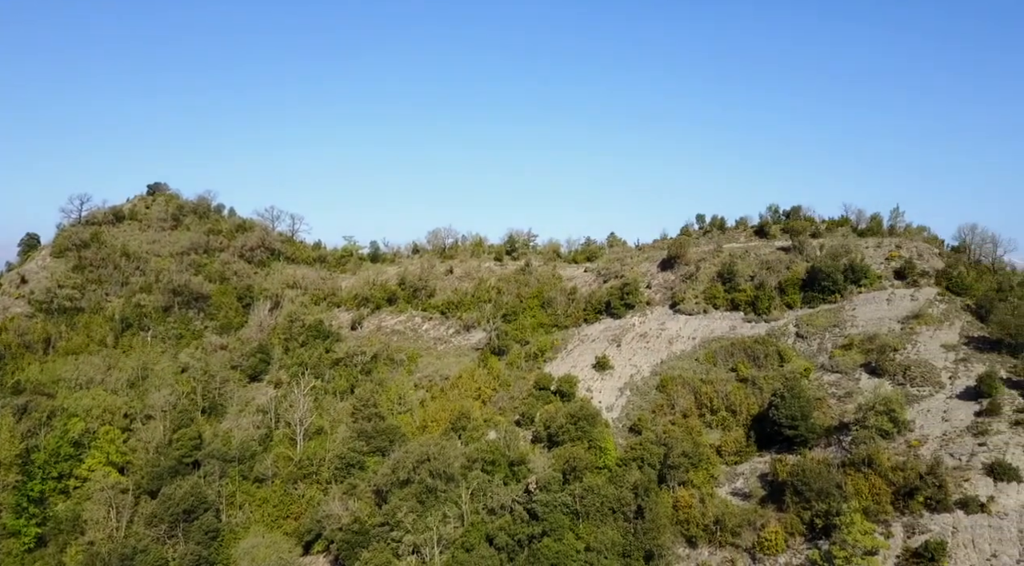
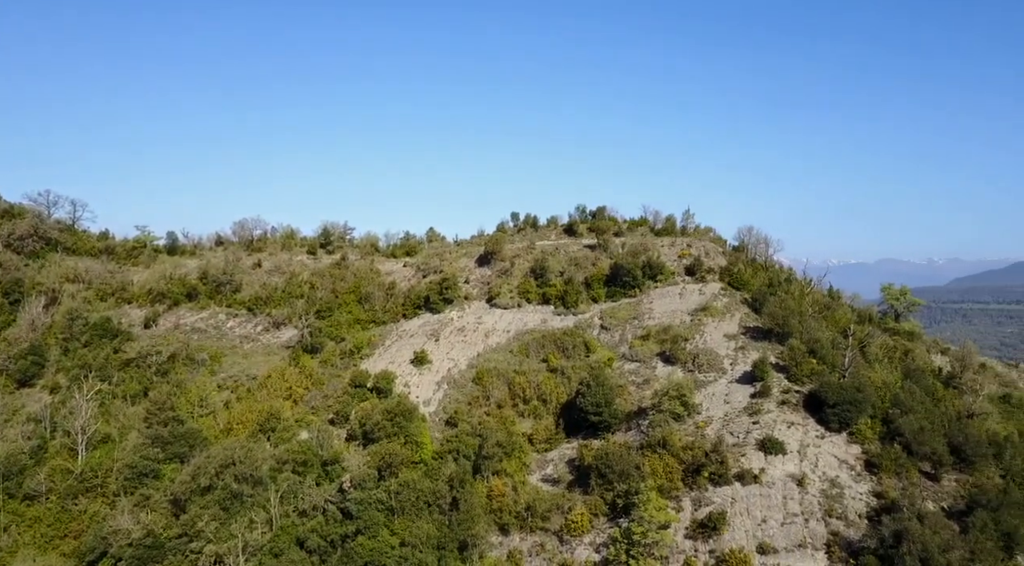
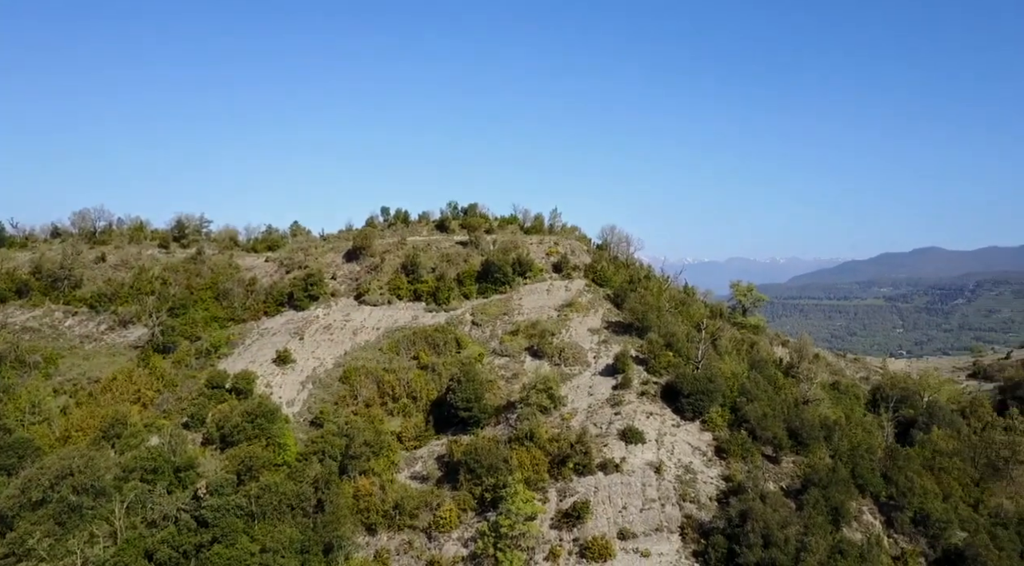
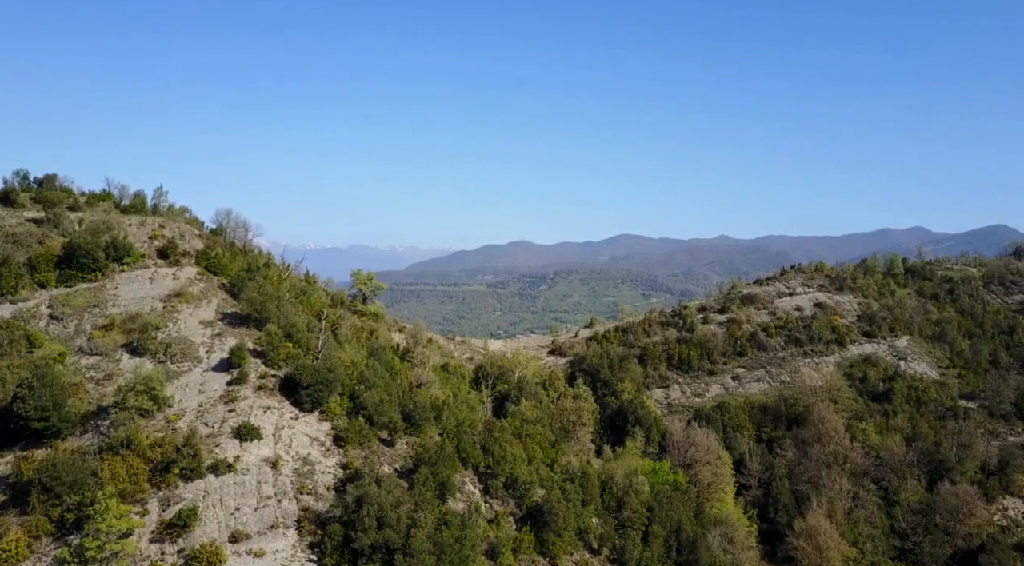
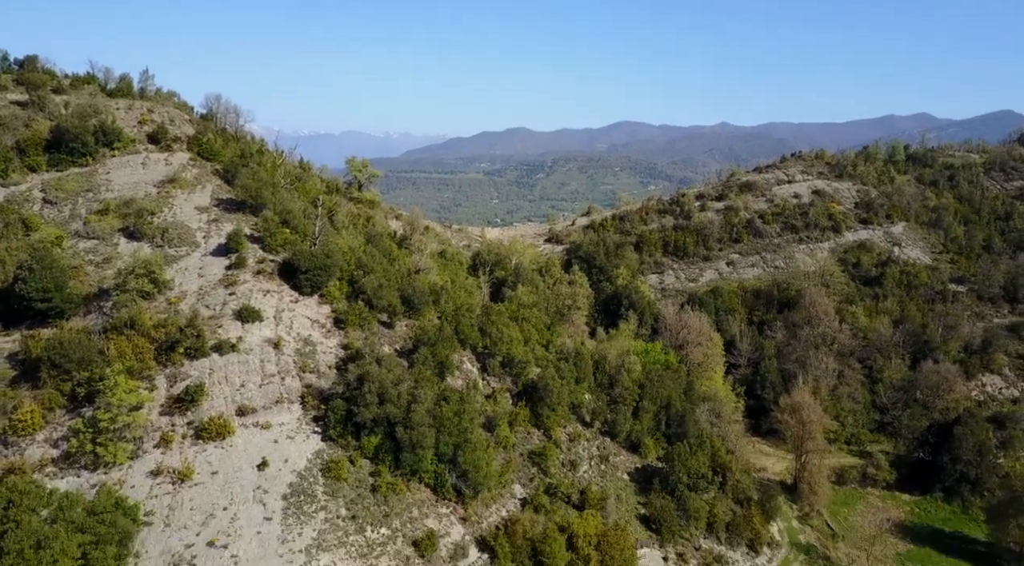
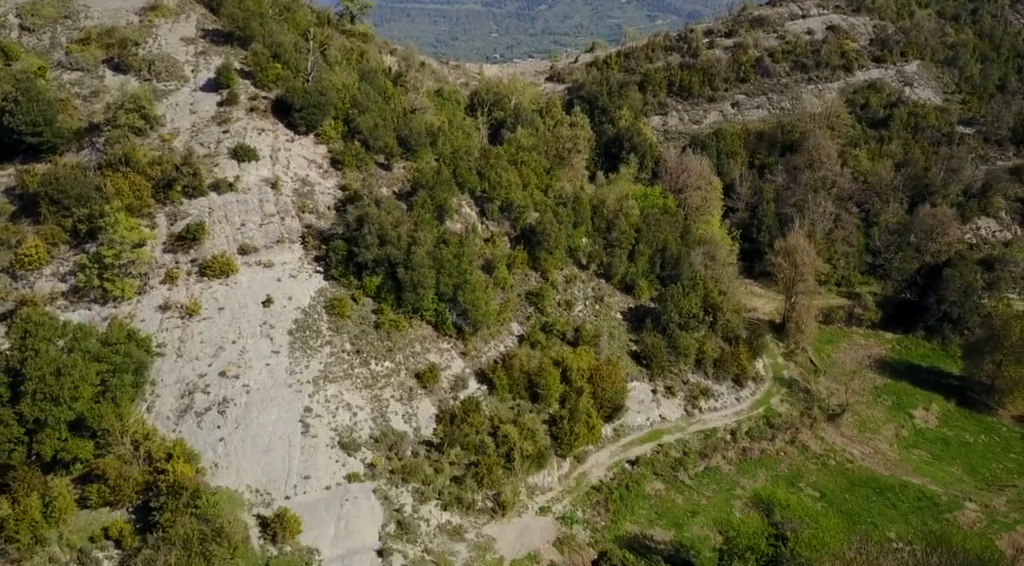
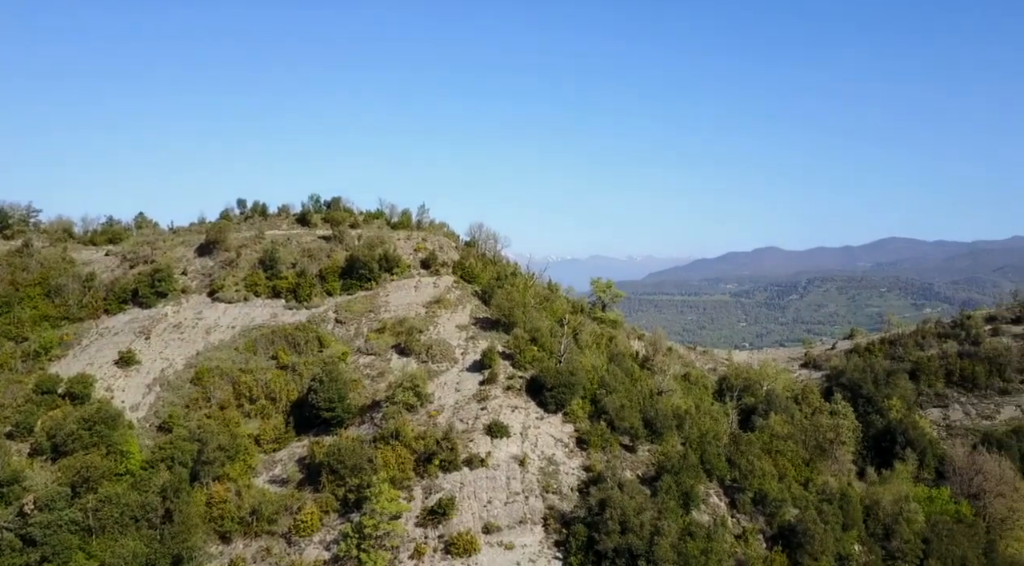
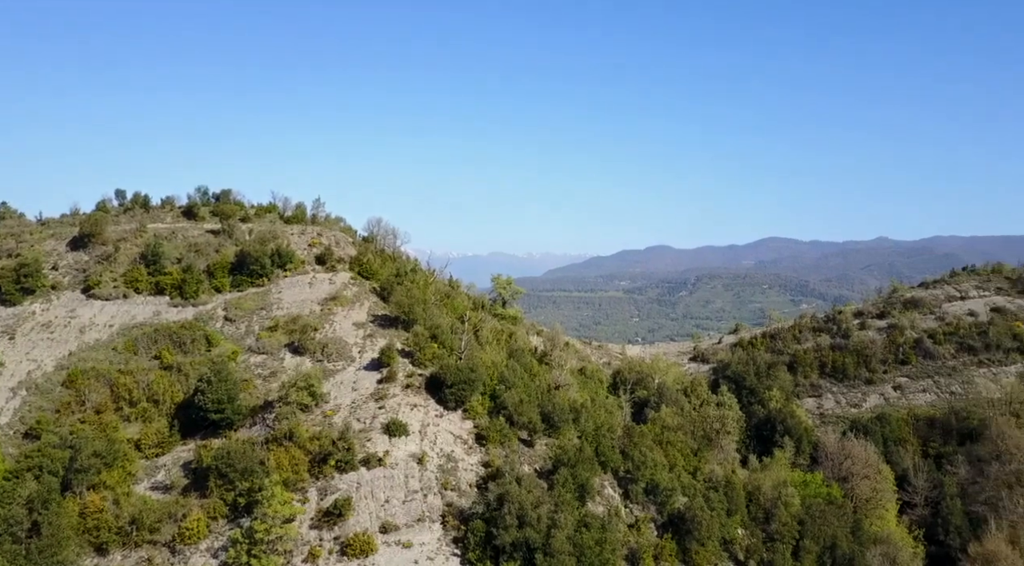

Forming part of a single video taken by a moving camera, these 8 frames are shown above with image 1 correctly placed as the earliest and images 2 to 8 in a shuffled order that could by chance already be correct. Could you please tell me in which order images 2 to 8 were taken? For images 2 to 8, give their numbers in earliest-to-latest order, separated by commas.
2, 3, 7, 8, 4, 5, 6
